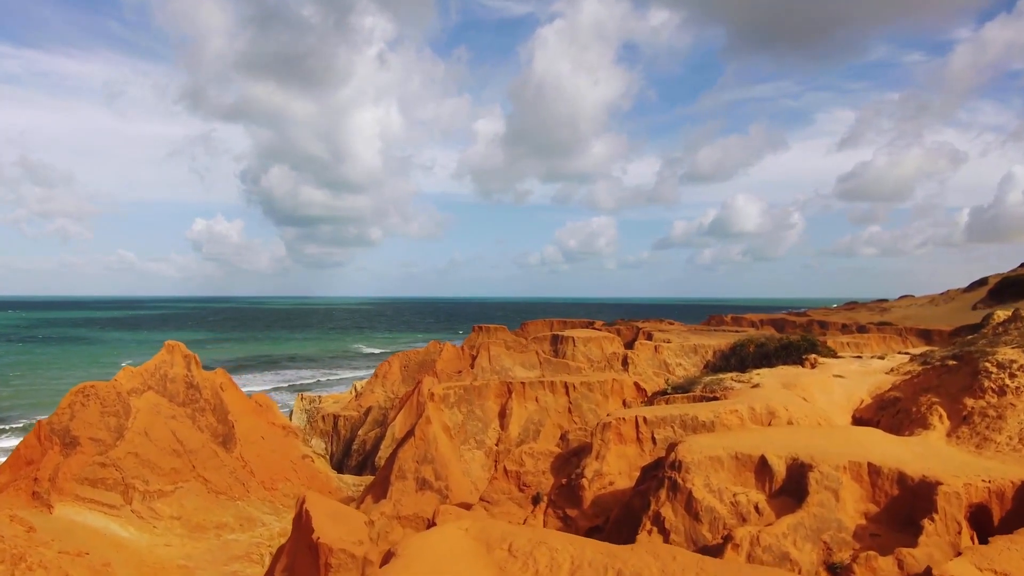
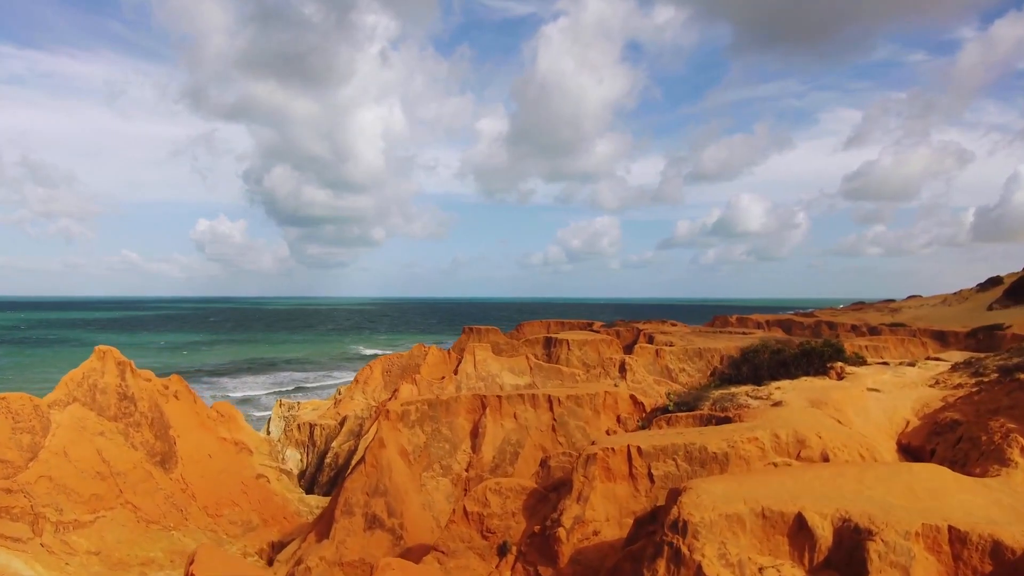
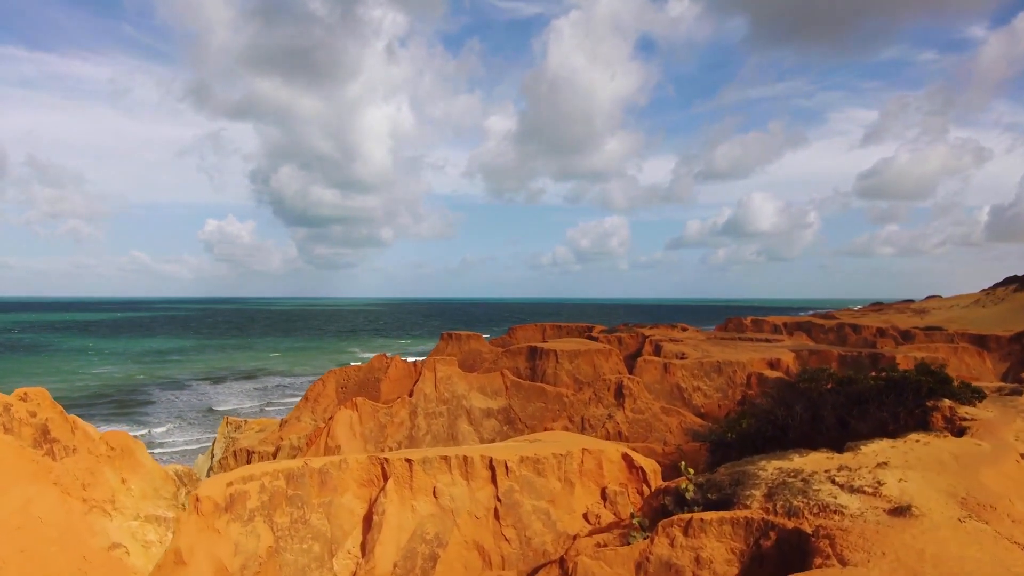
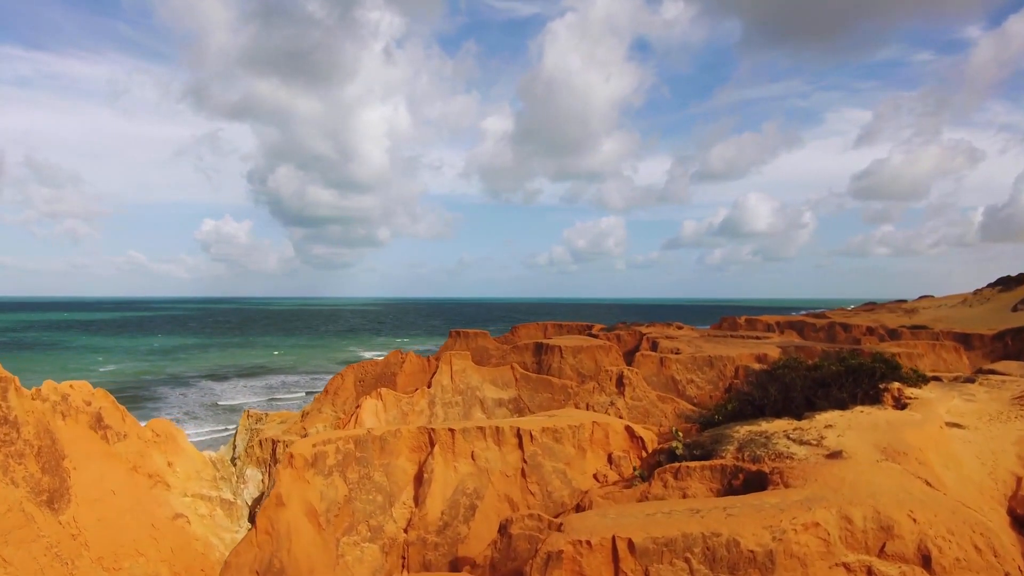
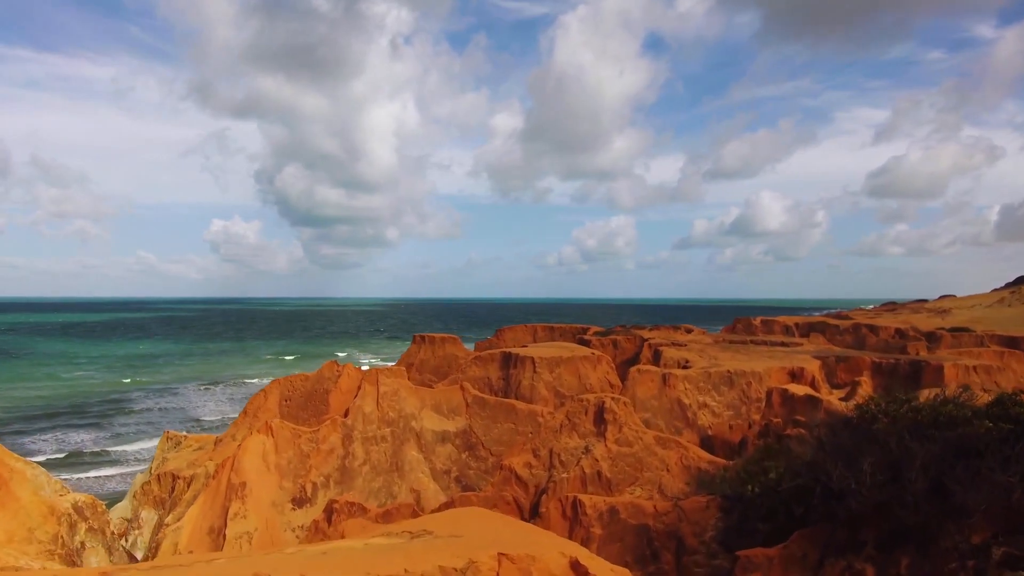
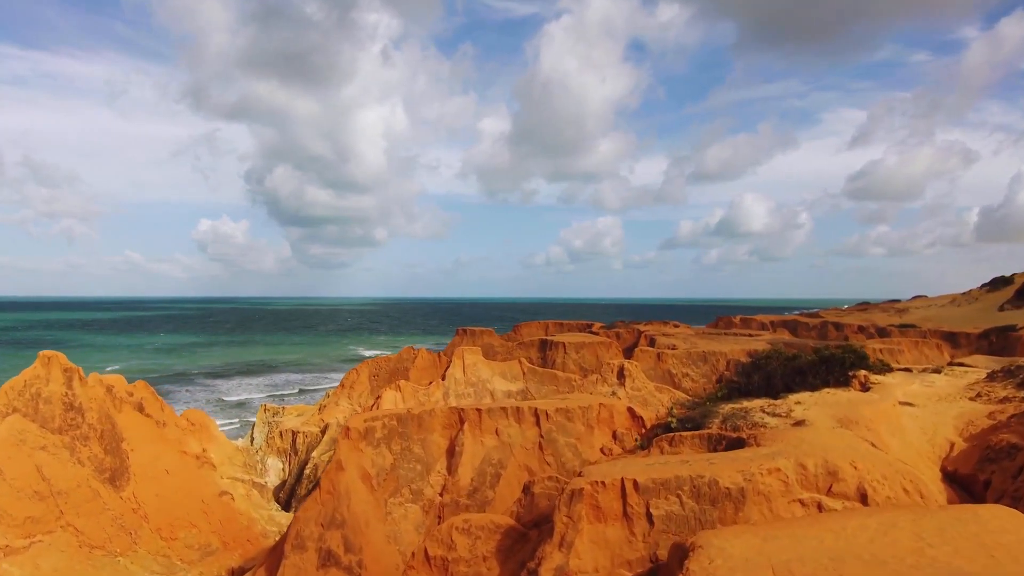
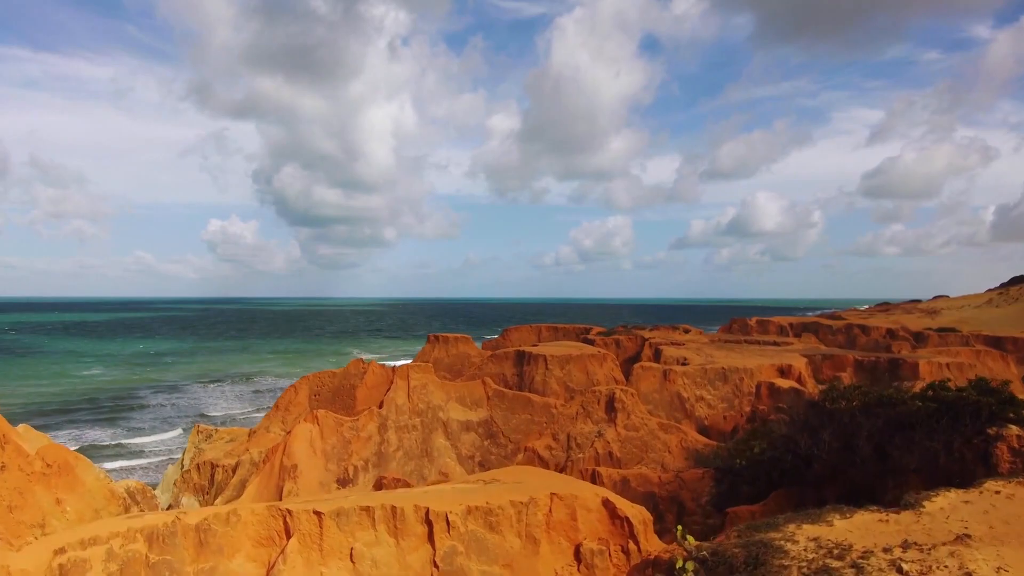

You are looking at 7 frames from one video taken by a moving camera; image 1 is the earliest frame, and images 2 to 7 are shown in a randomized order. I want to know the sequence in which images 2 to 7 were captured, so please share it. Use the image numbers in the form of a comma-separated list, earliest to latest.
2, 6, 4, 3, 7, 5
